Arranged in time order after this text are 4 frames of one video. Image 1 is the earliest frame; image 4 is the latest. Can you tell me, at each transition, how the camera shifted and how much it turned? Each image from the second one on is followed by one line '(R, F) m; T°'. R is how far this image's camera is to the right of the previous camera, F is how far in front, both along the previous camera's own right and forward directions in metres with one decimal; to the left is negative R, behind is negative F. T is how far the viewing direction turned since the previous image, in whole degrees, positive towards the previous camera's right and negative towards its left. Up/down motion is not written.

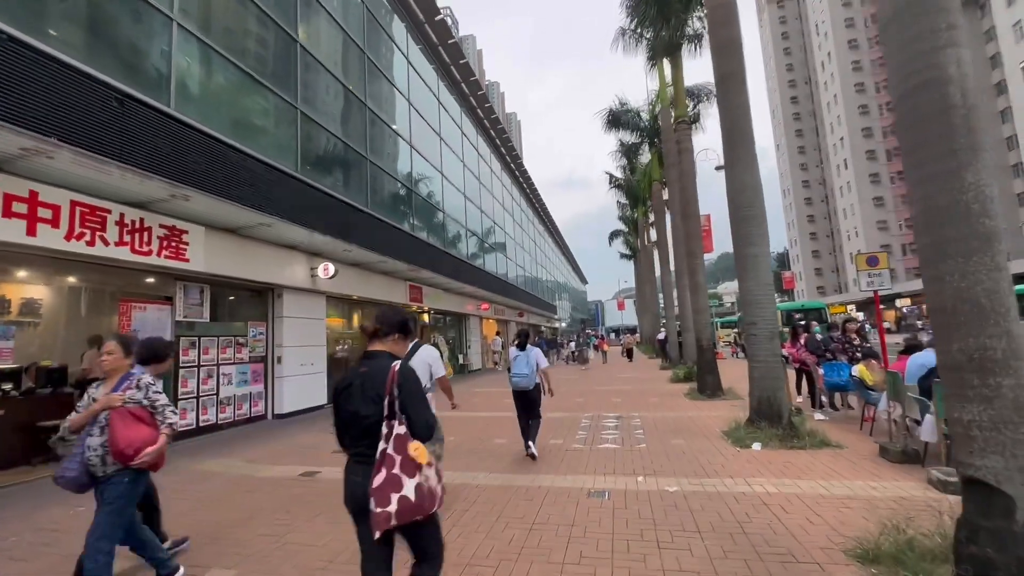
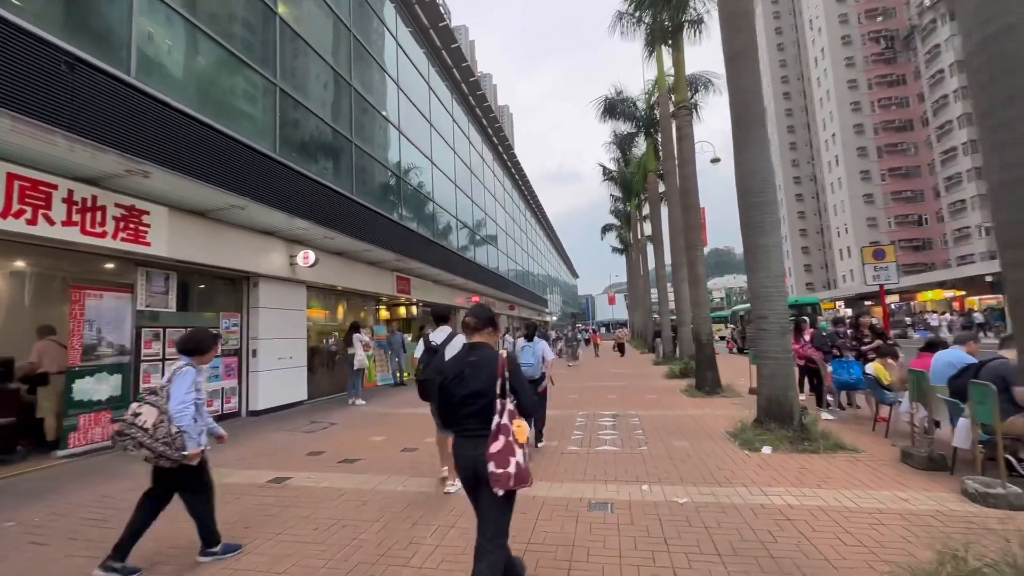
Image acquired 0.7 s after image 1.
(0.0, +0.6) m; +1°
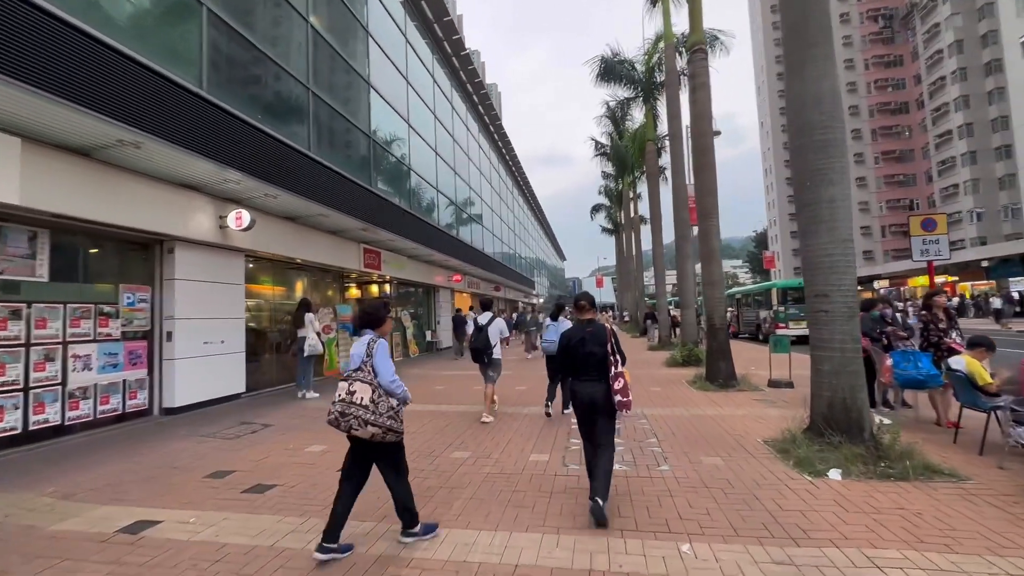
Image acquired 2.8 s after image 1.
(+0.1, +1.8) m; +2°
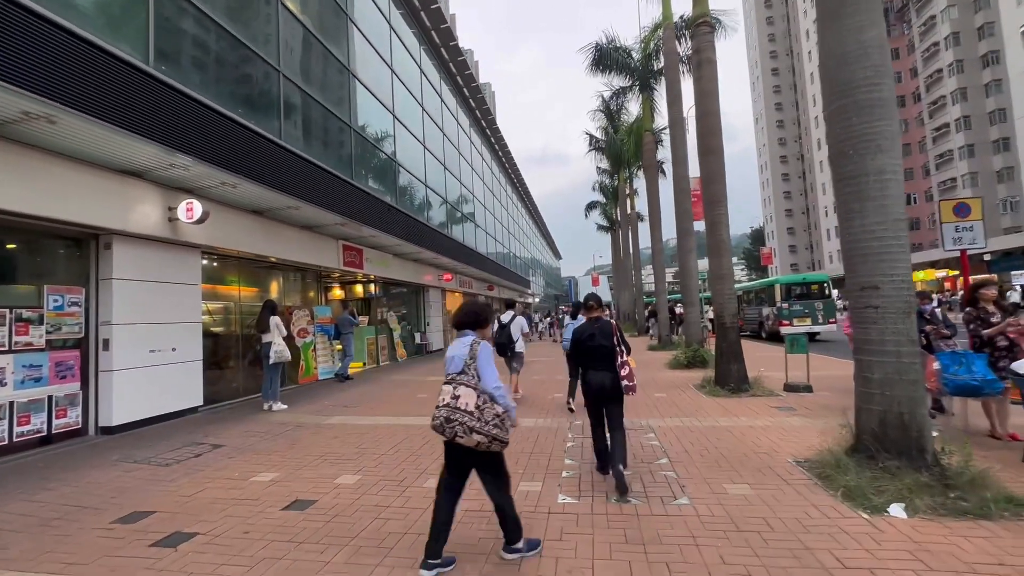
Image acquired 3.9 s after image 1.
(+0.1, +0.9) m; 0°
